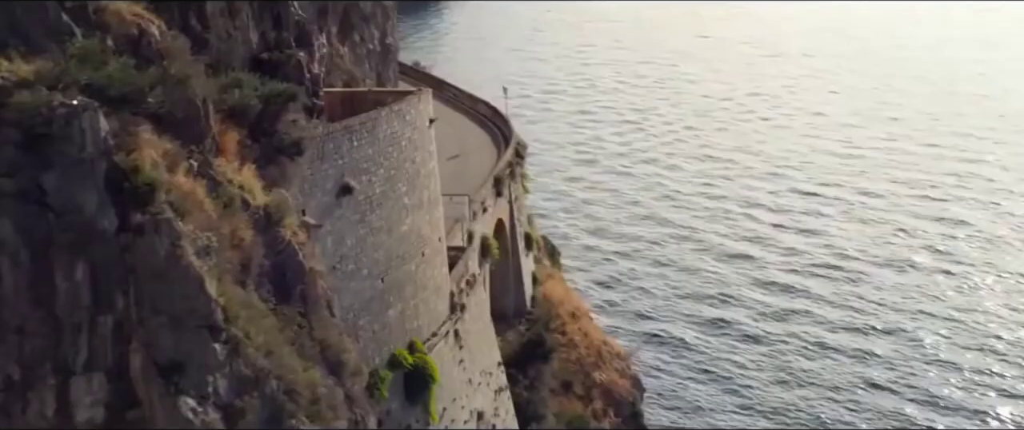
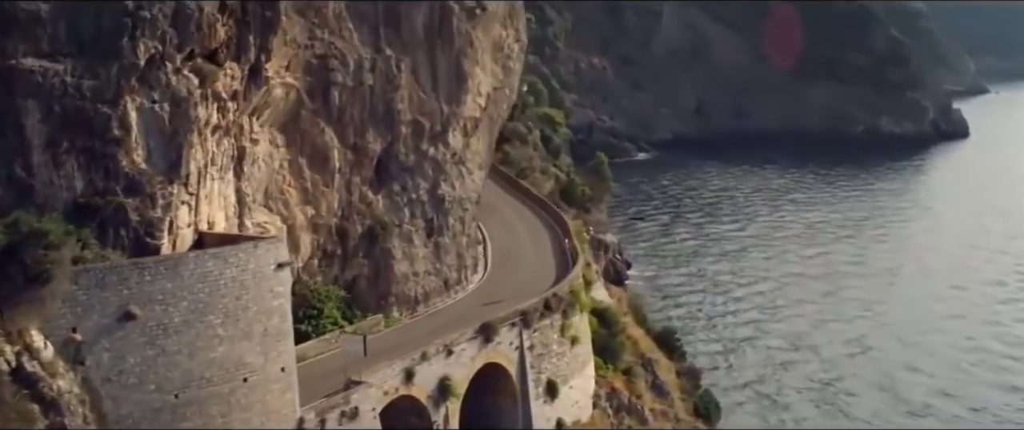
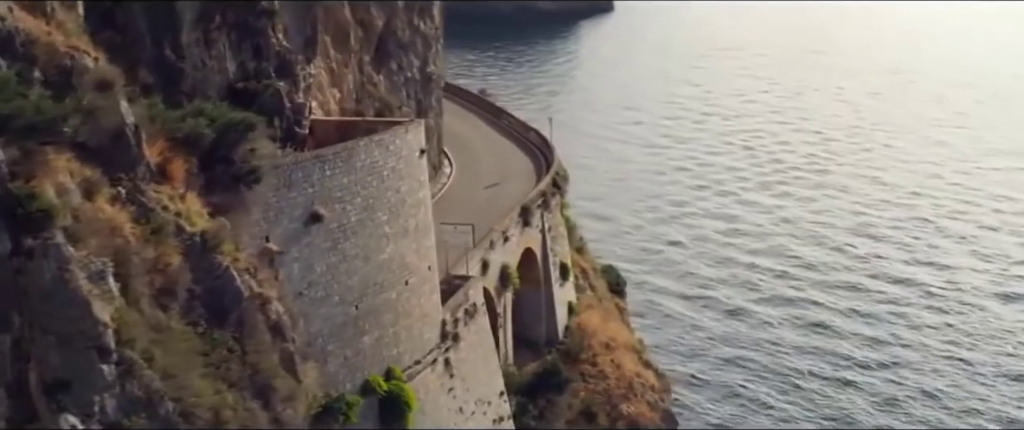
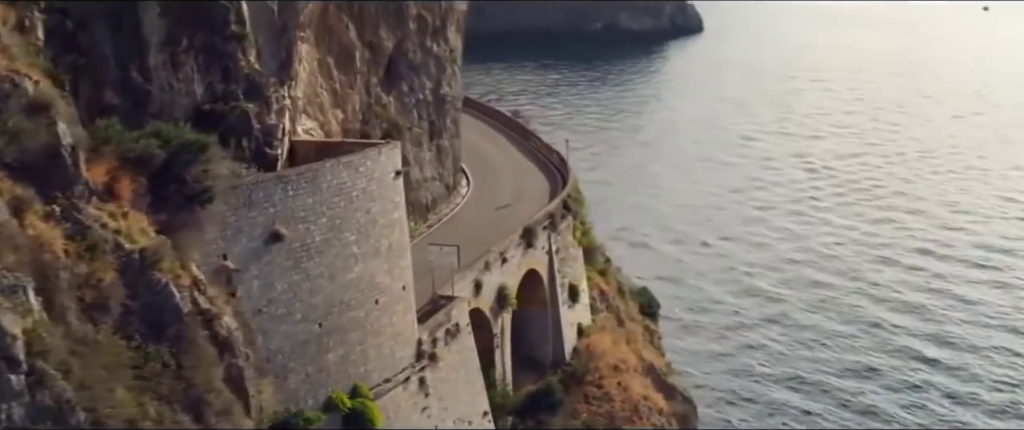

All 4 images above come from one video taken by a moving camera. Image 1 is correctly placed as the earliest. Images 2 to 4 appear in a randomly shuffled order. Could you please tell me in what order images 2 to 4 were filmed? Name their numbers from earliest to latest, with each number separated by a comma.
3, 4, 2
